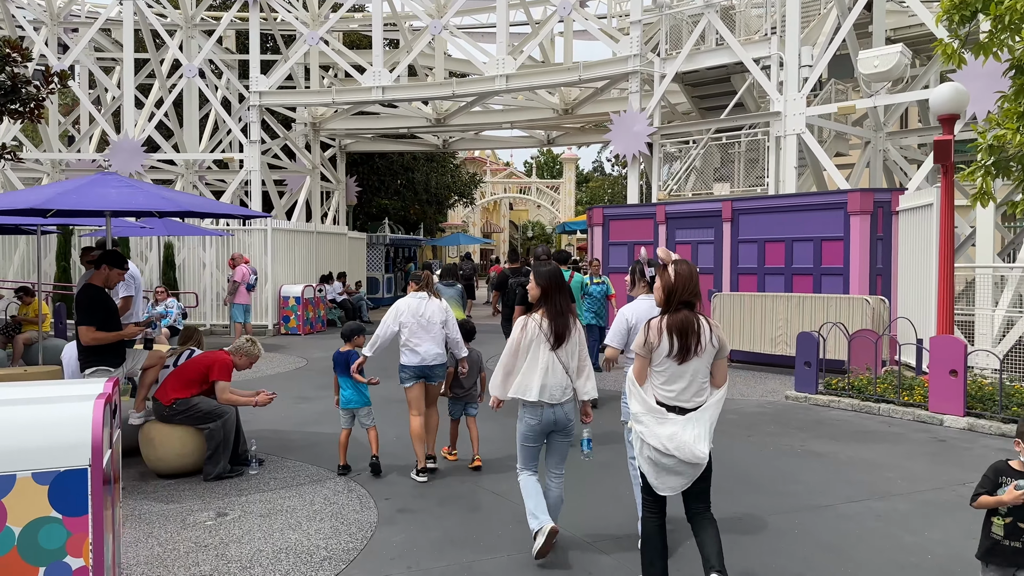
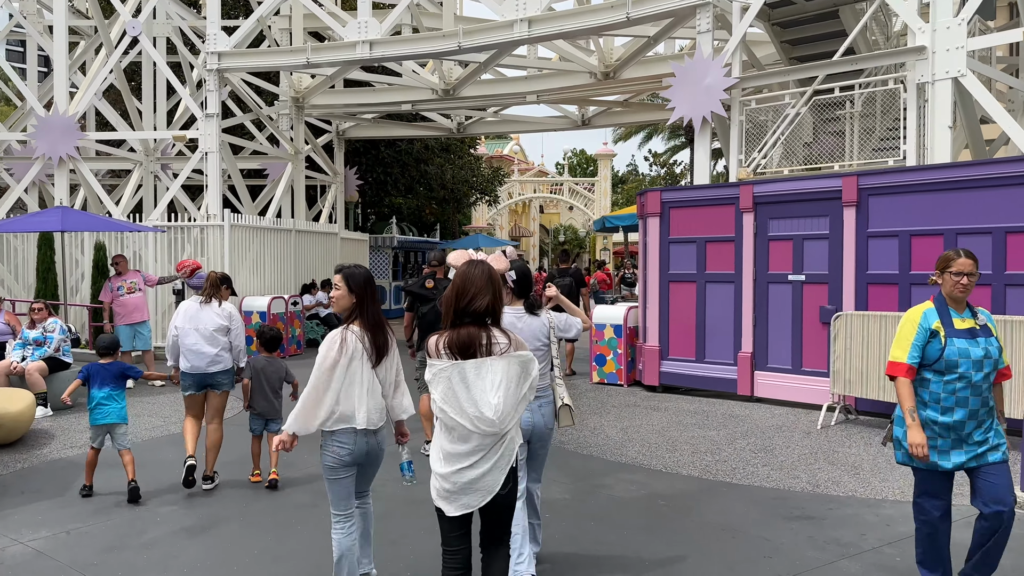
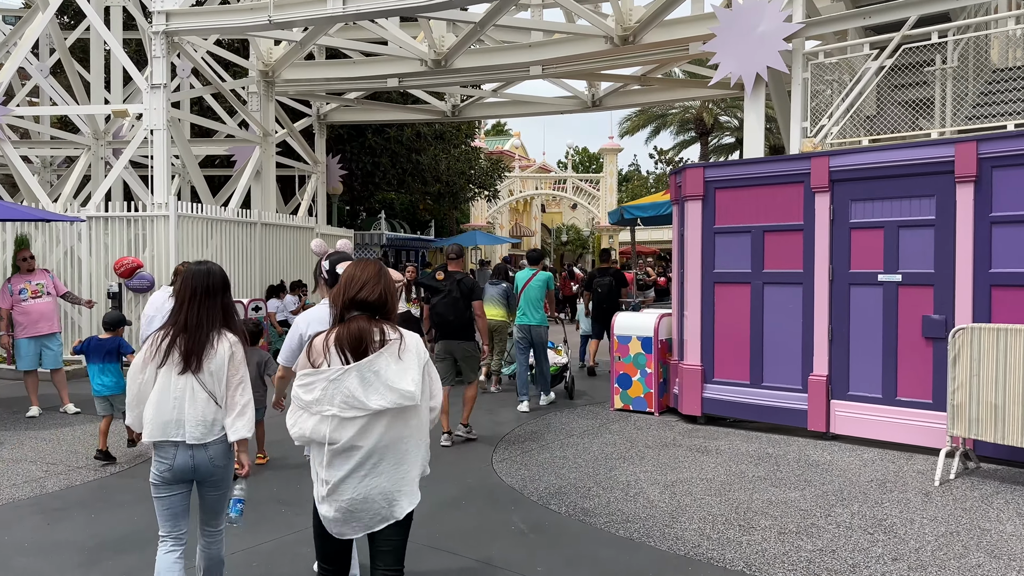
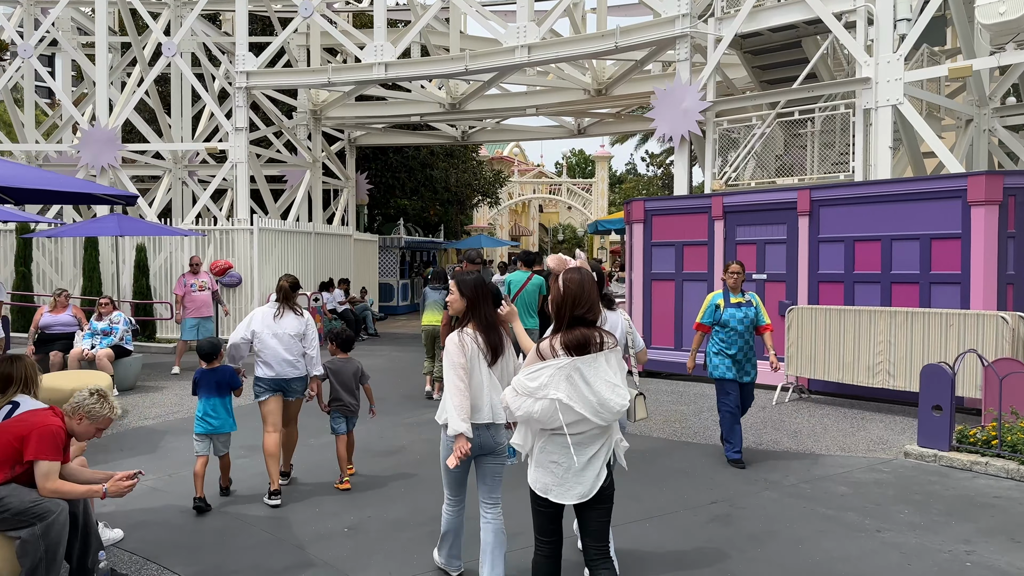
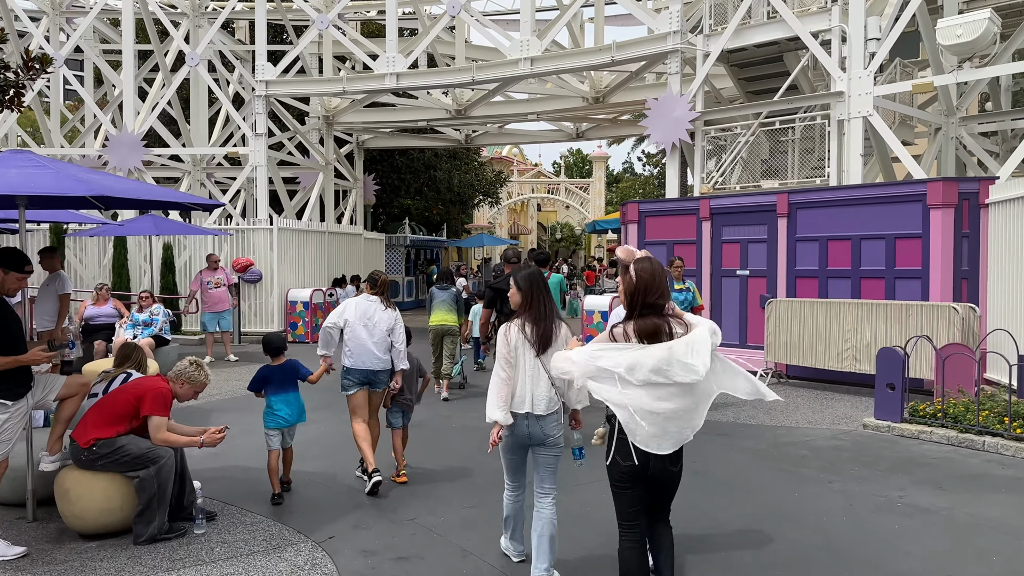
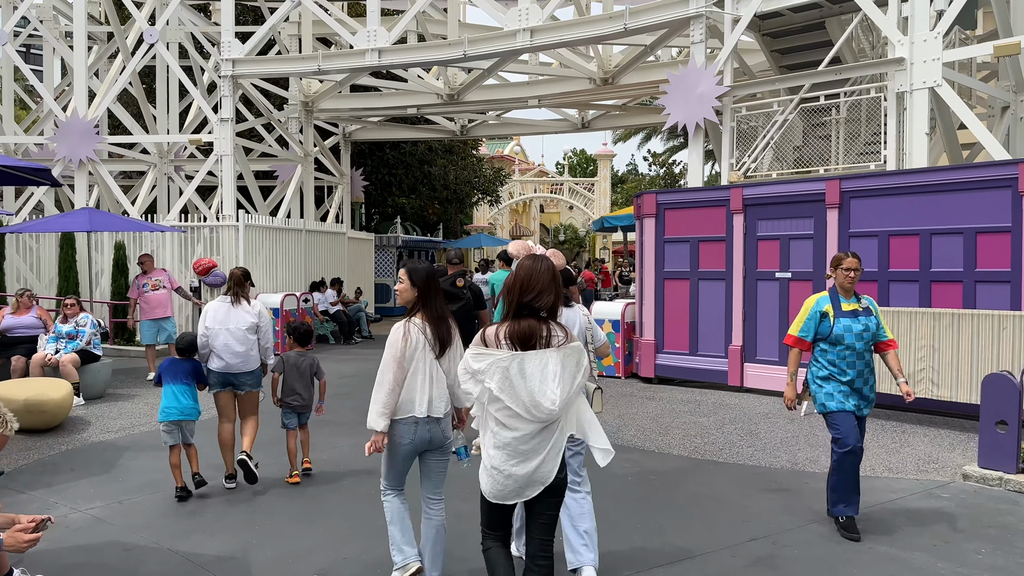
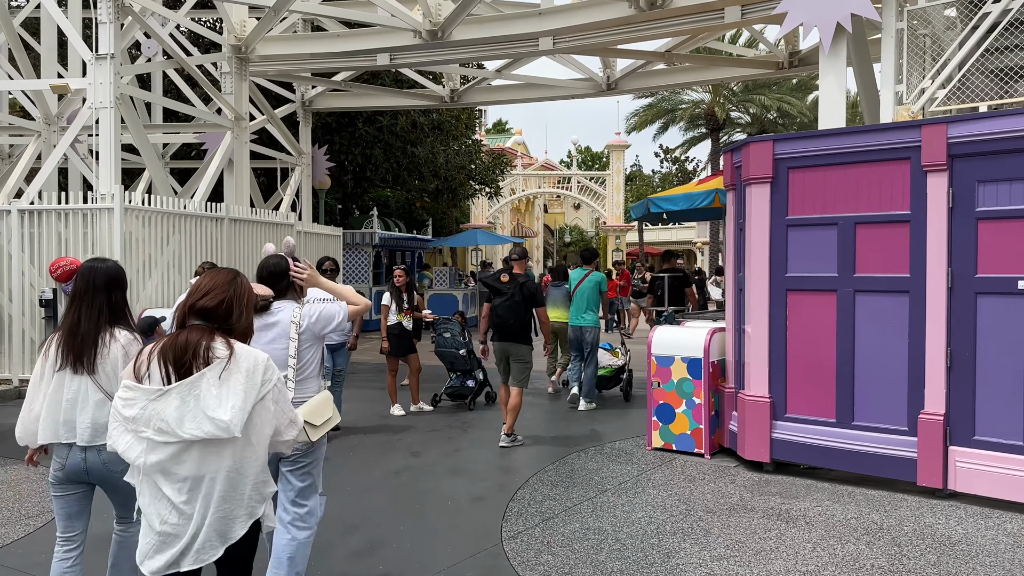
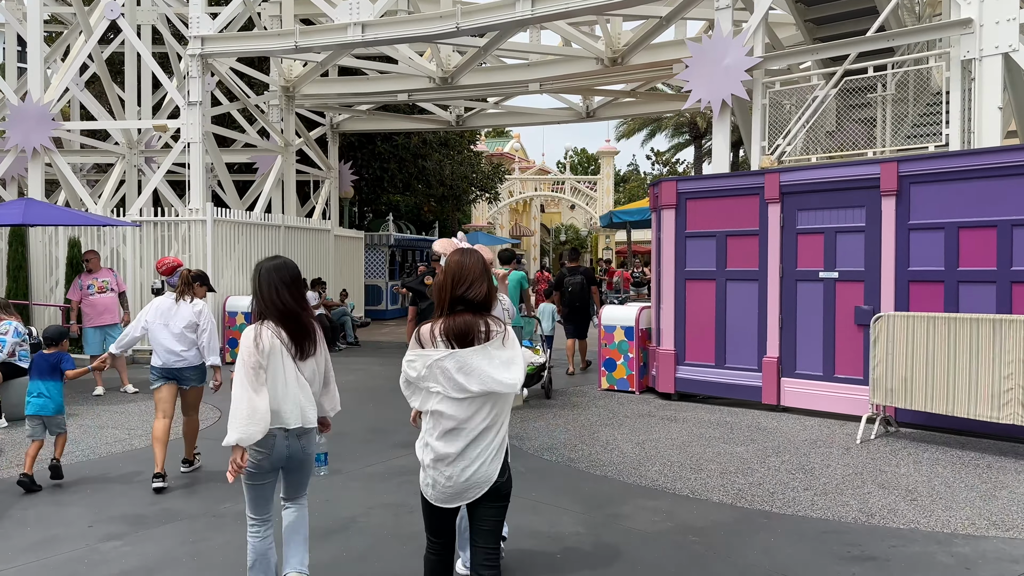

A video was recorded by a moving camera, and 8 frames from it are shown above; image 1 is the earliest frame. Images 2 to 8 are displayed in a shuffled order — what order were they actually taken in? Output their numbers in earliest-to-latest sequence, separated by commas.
5, 4, 6, 2, 8, 3, 7
